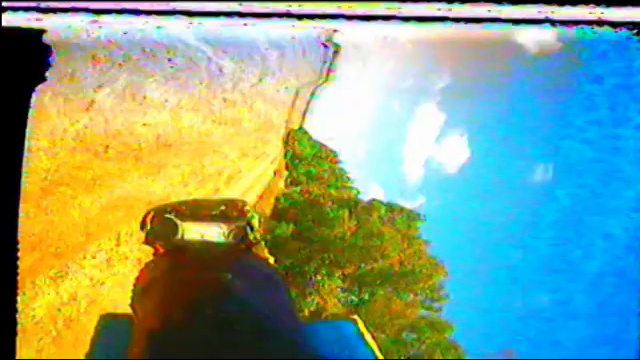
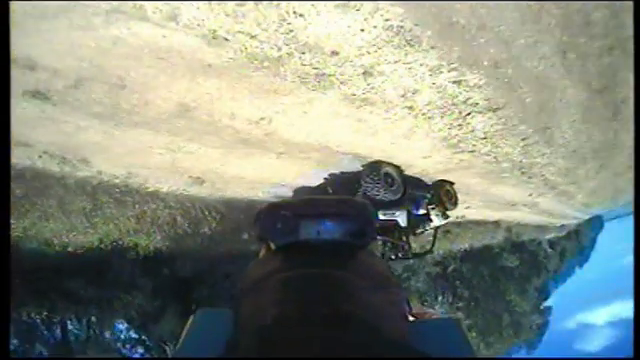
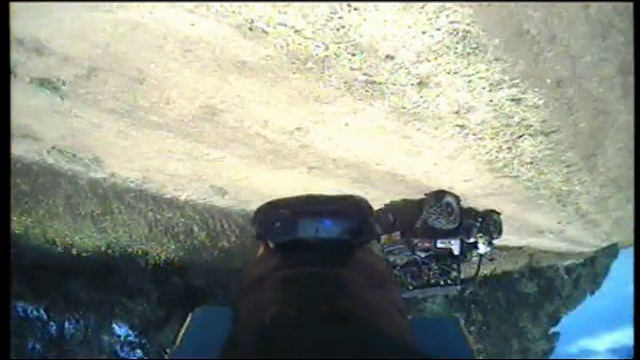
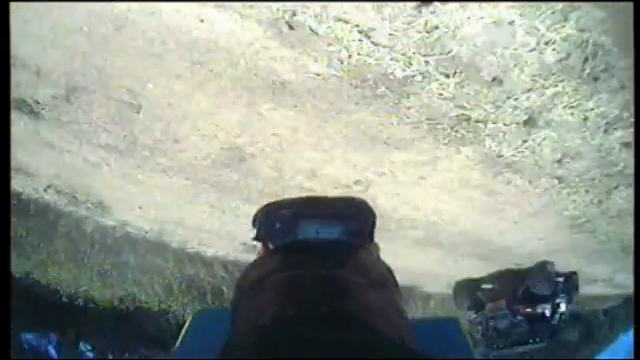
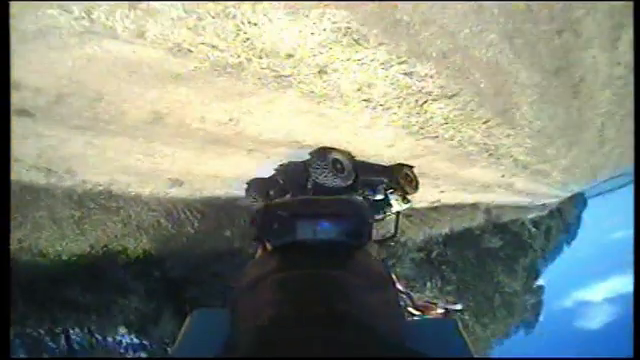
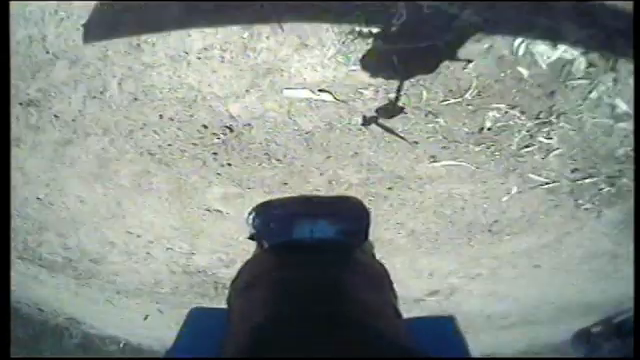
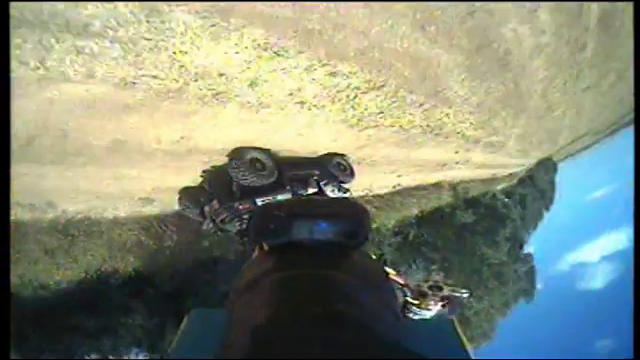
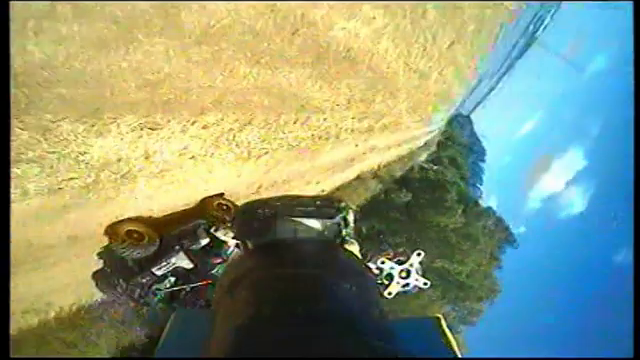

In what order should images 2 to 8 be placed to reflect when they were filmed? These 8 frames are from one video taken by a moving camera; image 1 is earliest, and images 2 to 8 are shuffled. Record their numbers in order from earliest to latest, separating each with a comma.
8, 7, 5, 2, 3, 4, 6
